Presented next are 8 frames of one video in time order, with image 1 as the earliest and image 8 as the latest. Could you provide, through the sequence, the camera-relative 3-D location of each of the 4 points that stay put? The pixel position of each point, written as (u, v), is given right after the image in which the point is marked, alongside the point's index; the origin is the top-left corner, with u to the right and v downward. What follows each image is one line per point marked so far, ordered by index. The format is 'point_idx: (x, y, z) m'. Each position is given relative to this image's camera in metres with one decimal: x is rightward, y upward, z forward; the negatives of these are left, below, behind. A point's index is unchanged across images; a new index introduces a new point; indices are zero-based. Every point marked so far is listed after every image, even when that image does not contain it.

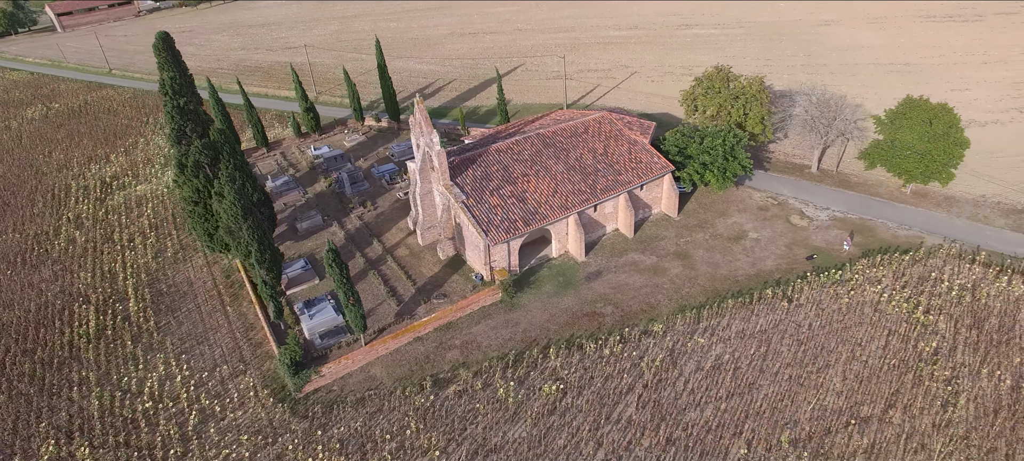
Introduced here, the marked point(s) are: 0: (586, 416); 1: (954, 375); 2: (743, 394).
0: (+2.3, -5.7, +18.9) m
1: (+13.9, -4.4, +19.2) m
2: (+7.3, -5.1, +19.3) m
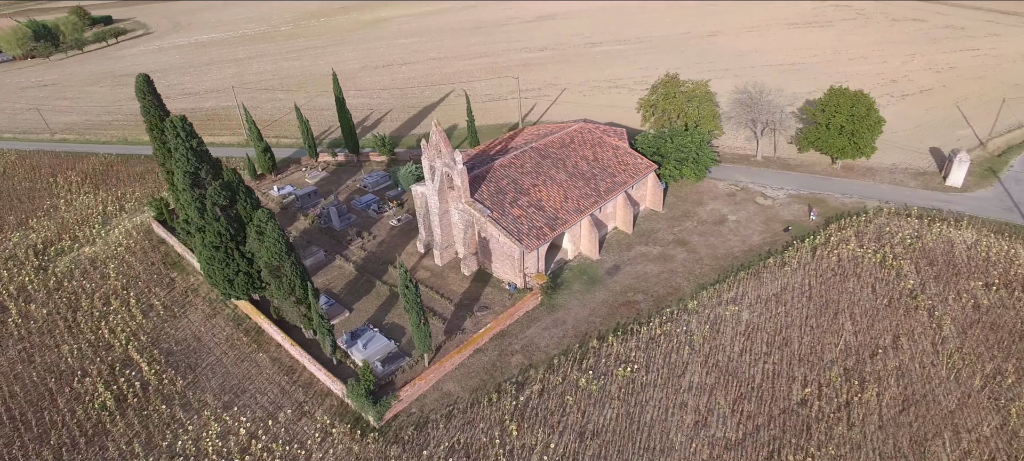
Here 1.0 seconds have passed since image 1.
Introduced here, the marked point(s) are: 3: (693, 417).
0: (+5.2, -5.3, +20.8) m
1: (+16.1, -2.7, +23.6) m
2: (+9.8, -4.2, +22.2) m
3: (+5.8, -6.0, +19.9) m
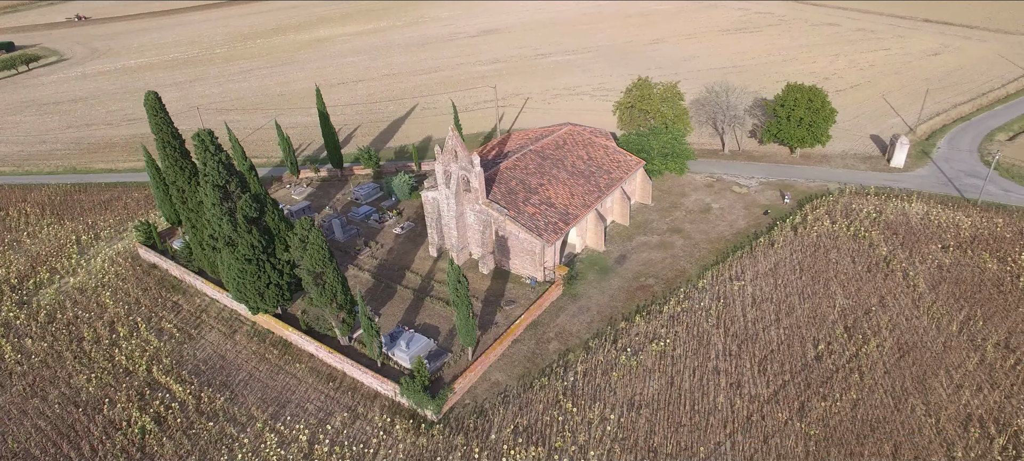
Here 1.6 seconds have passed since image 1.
0: (+6.8, -4.7, +22.7) m
1: (+17.1, -1.5, +26.9) m
2: (+11.2, -3.3, +24.7) m
3: (+7.6, -5.3, +21.9) m
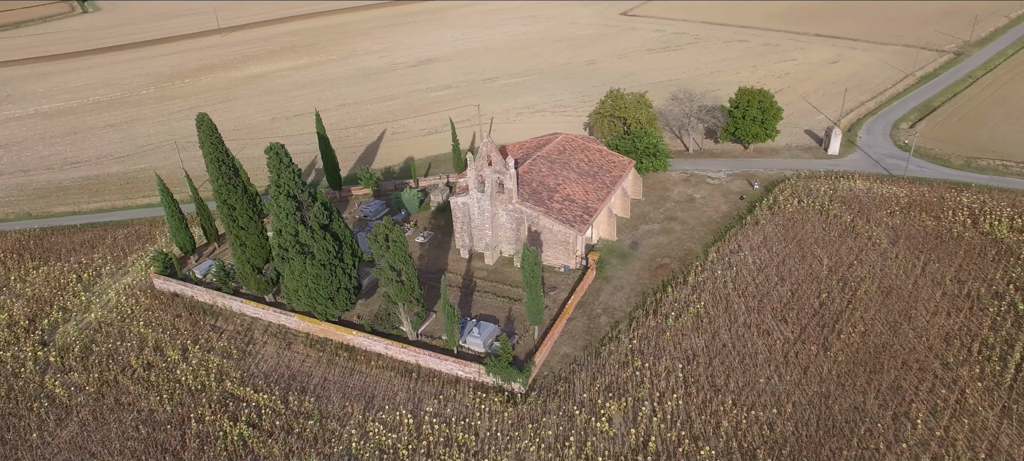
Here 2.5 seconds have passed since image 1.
0: (+9.2, -3.7, +26.5) m
1: (+18.5, +0.1, +32.3) m
2: (+13.1, -2.0, +29.2) m
3: (+10.2, -4.1, +25.7) m
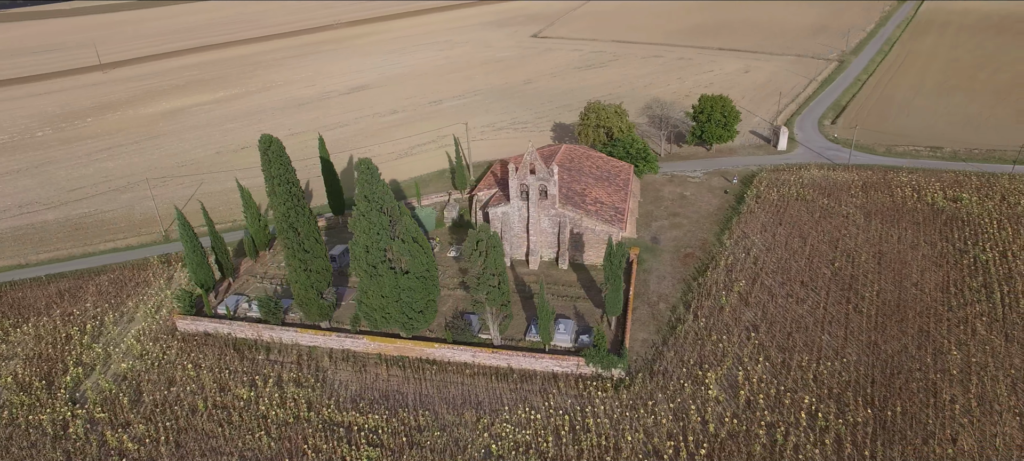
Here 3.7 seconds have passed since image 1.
0: (+12.2, -2.9, +29.8) m
1: (+19.9, +1.4, +37.3) m
2: (+15.4, -1.1, +33.2) m
3: (+13.4, -3.2, +29.2) m
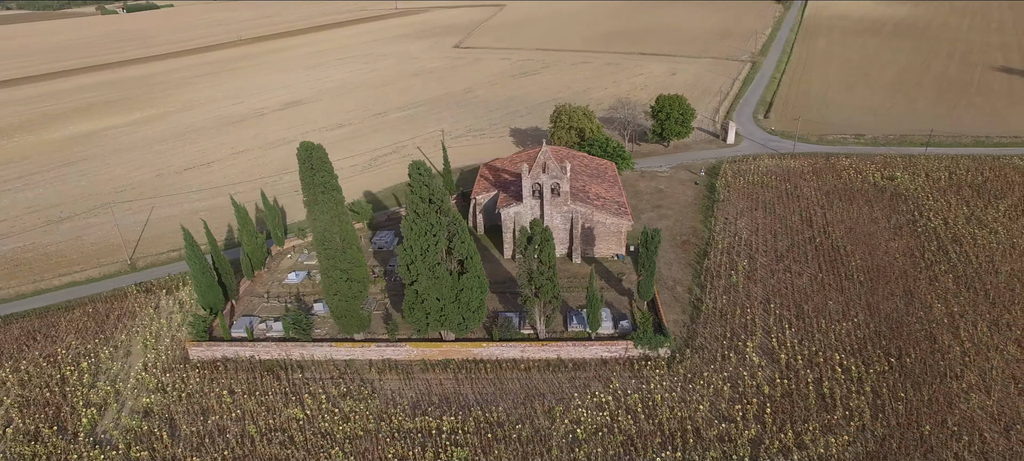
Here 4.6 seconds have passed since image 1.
0: (+13.3, -2.0, +32.5) m
1: (+19.3, +2.6, +41.3) m
2: (+15.8, 0.0, +36.4) m
3: (+14.6, -2.2, +32.1) m
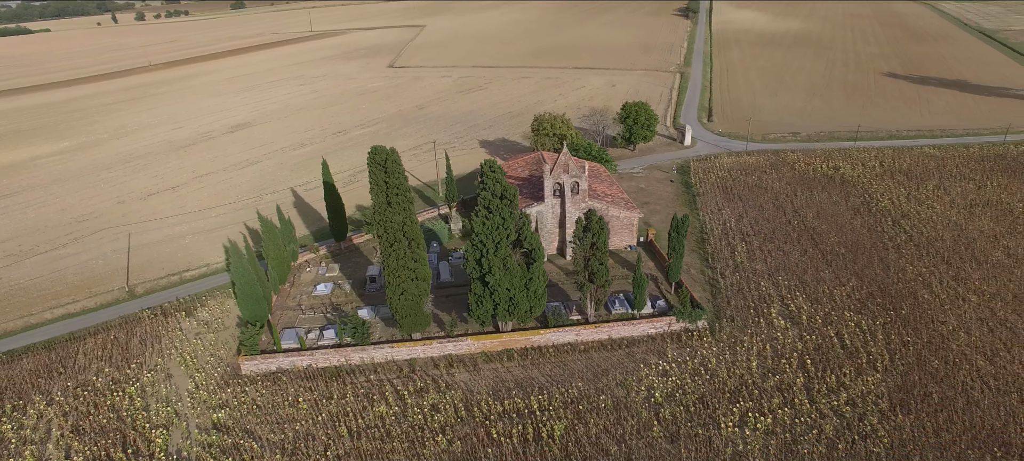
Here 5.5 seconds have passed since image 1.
0: (+14.6, -1.0, +36.5) m
1: (+19.0, +3.6, +46.2) m
2: (+16.3, +0.9, +40.8) m
3: (+15.9, -1.2, +36.3) m
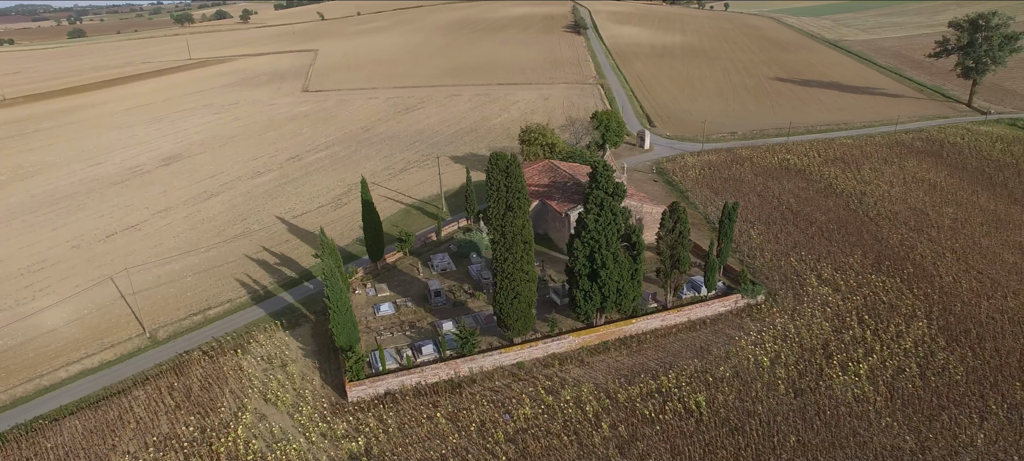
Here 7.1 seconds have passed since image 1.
0: (+16.9, 0.0, +40.8) m
1: (+18.8, +4.5, +51.3) m
2: (+17.5, +1.9, +45.4) m
3: (+18.3, 0.0, +40.9) m
